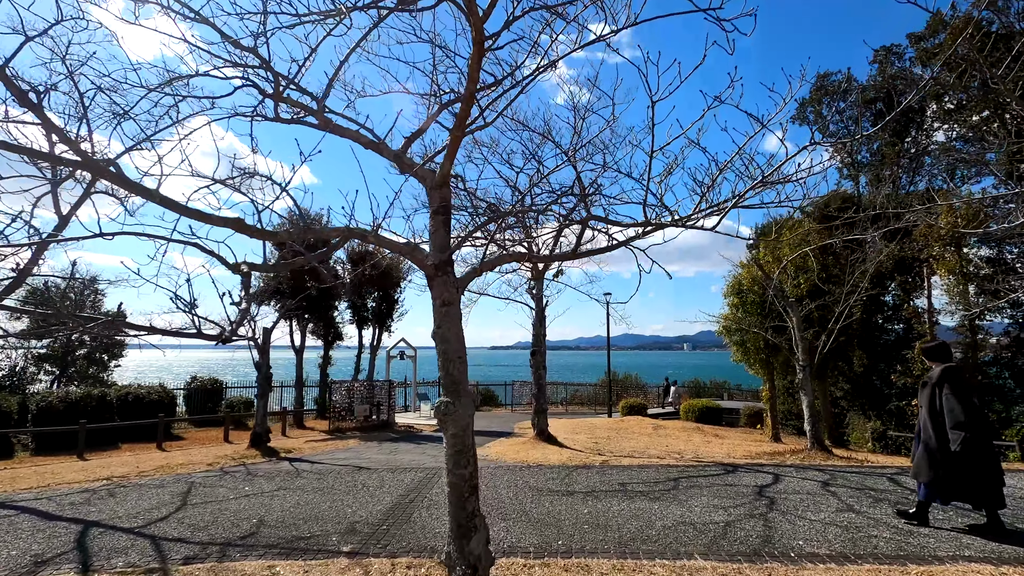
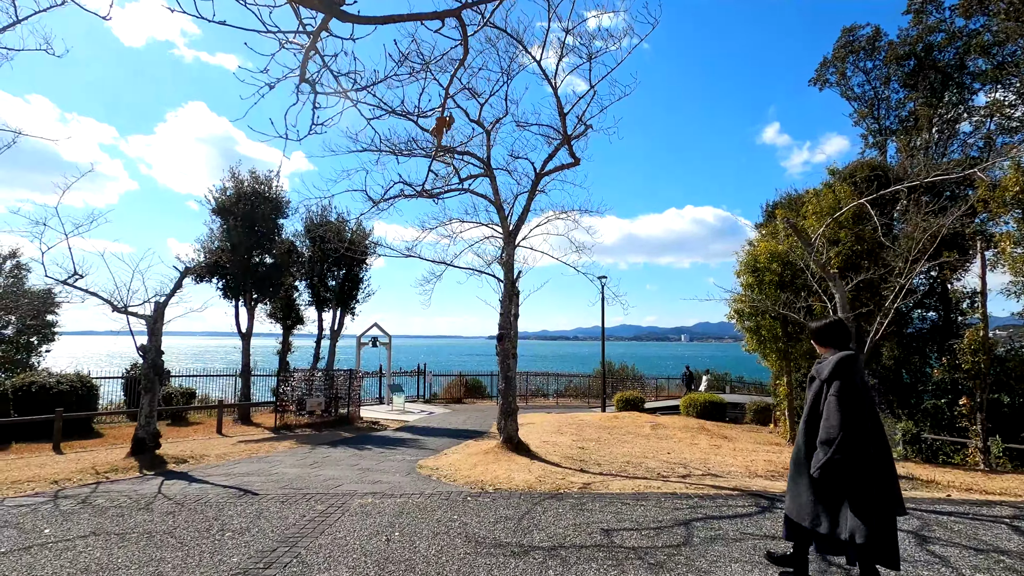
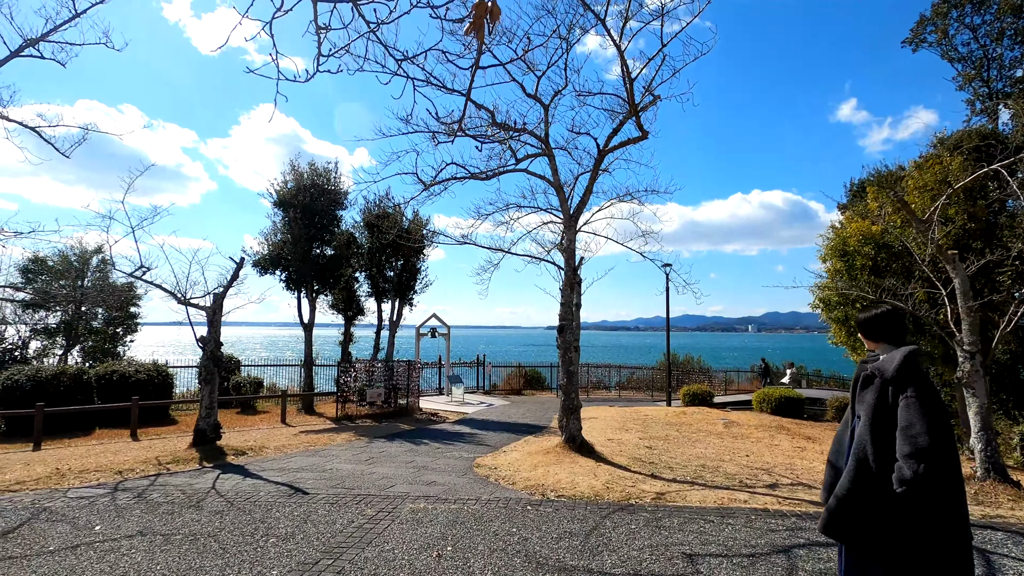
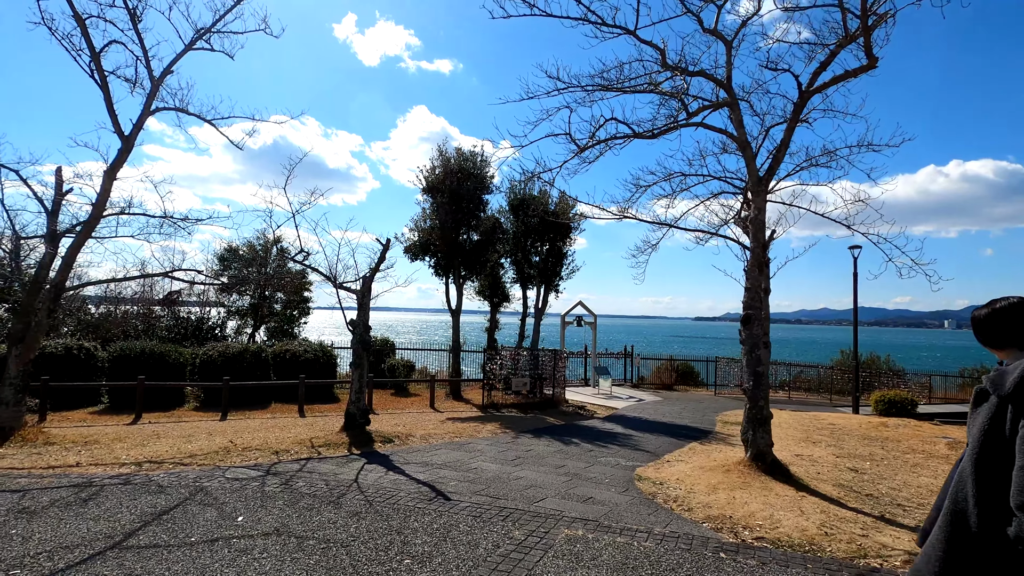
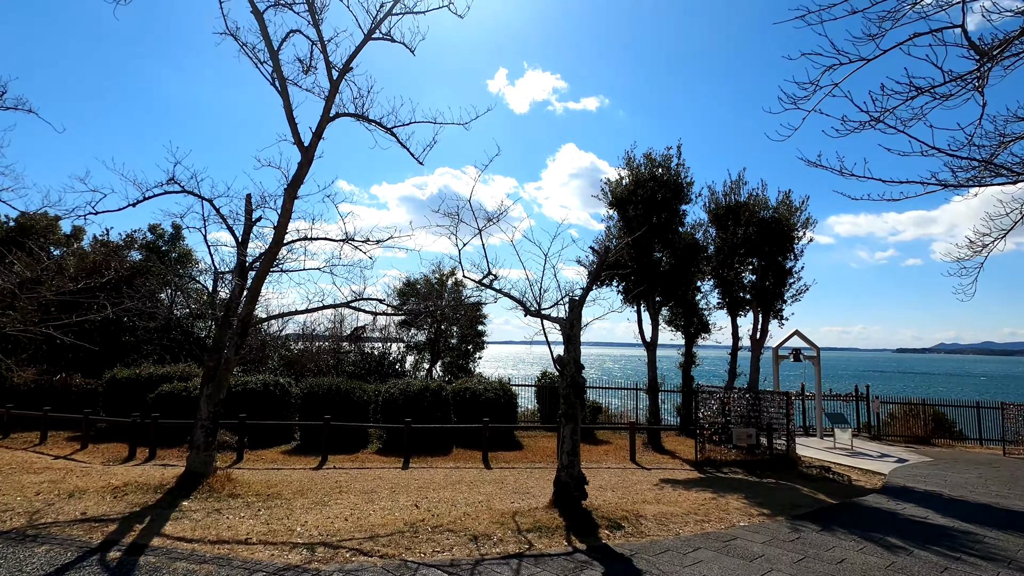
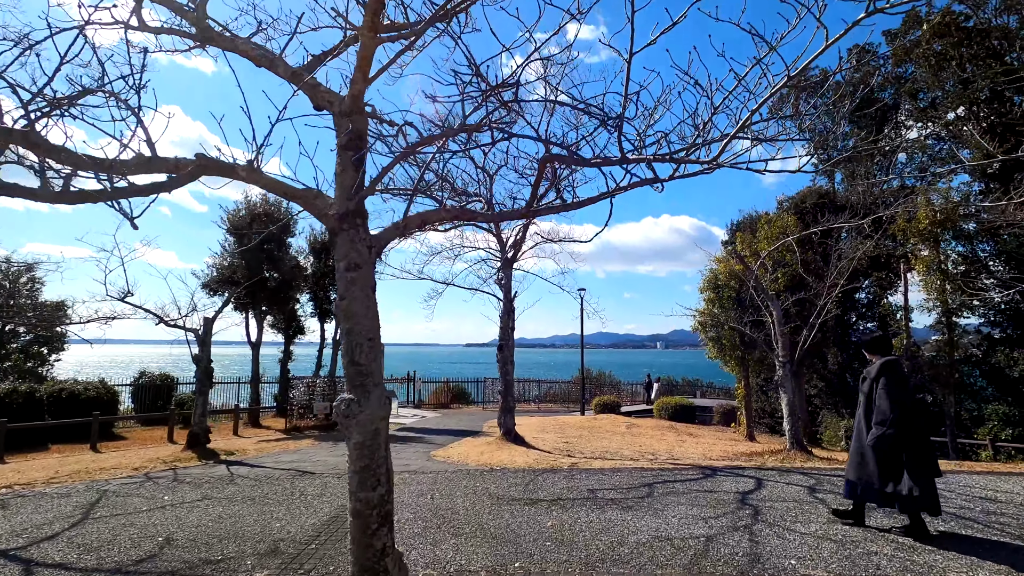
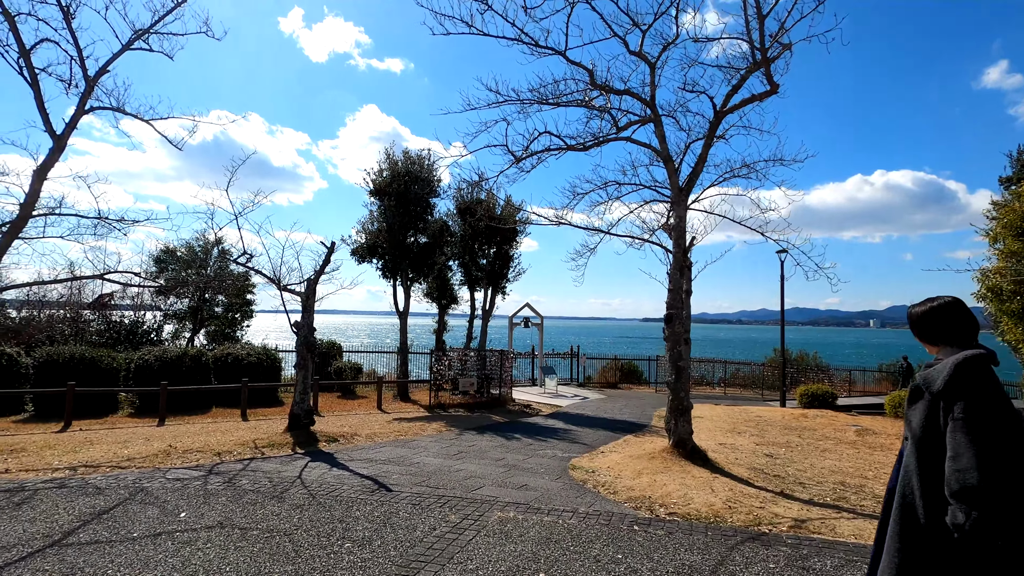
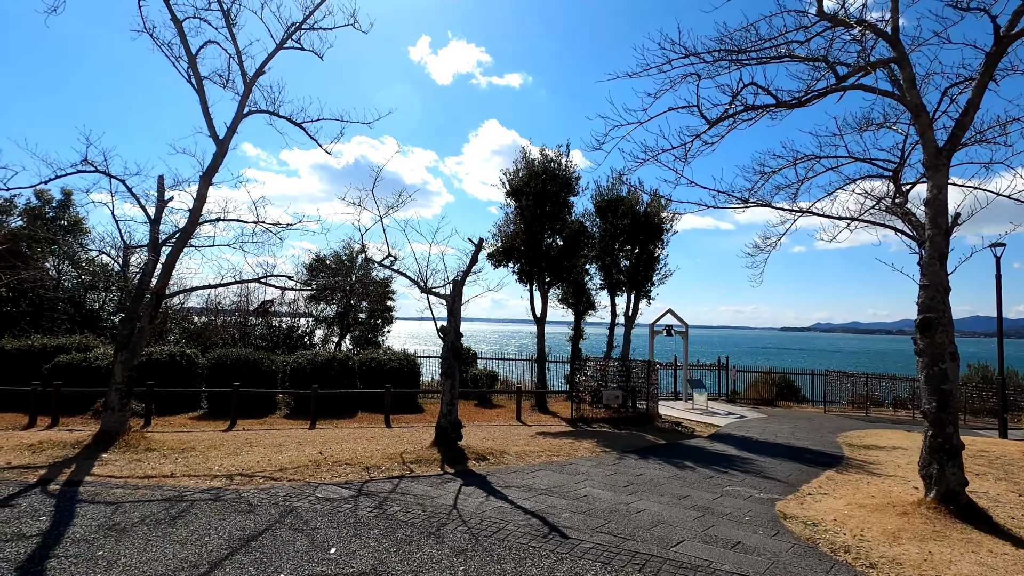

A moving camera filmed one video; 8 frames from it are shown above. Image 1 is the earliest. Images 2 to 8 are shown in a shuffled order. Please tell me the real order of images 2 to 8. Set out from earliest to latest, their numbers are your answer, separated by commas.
6, 2, 3, 7, 4, 8, 5
